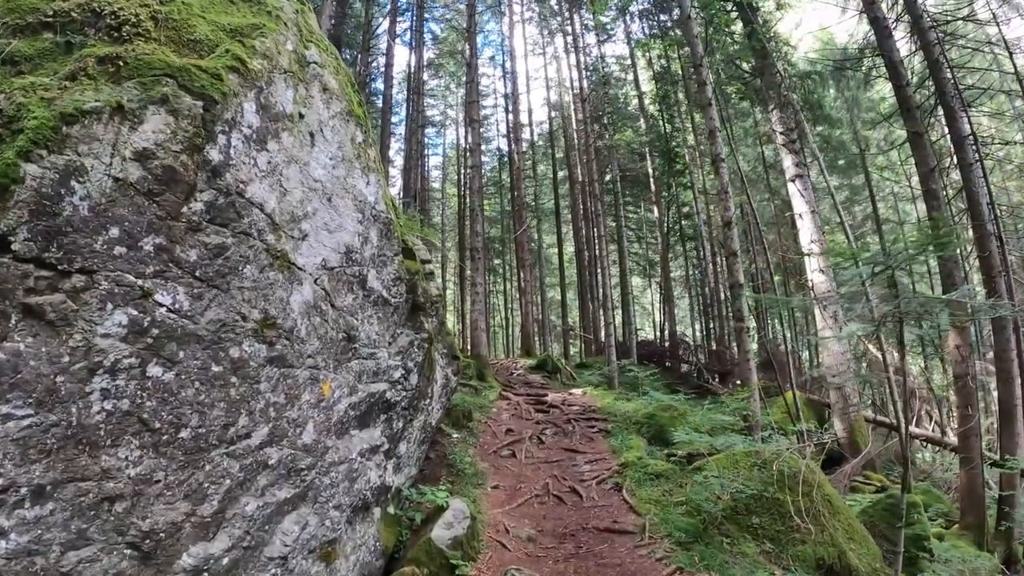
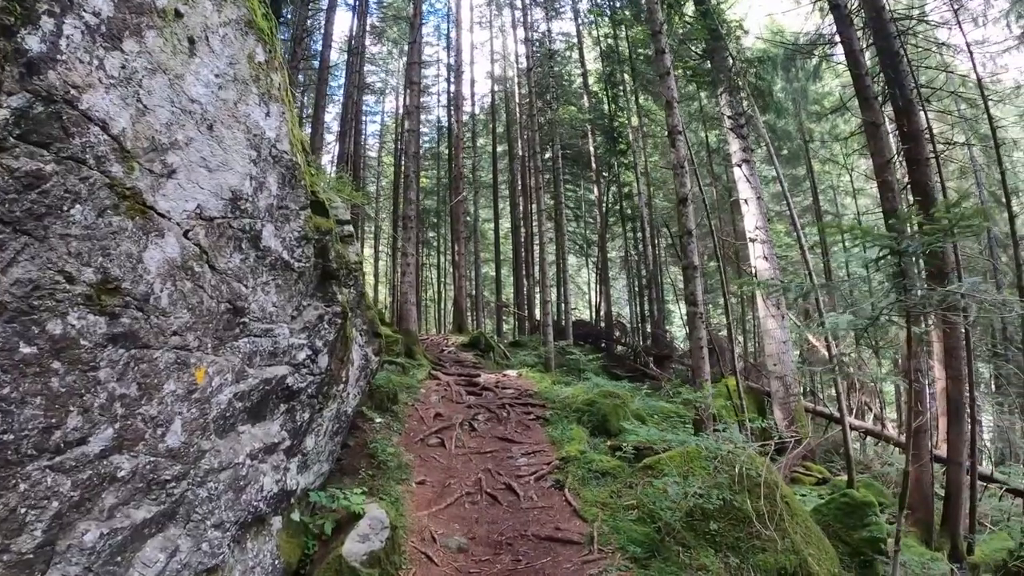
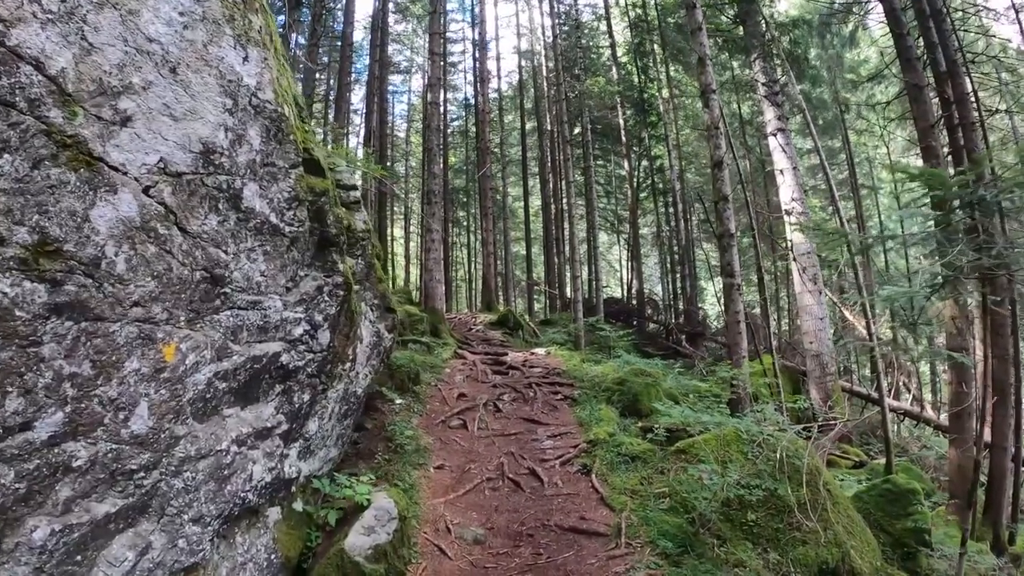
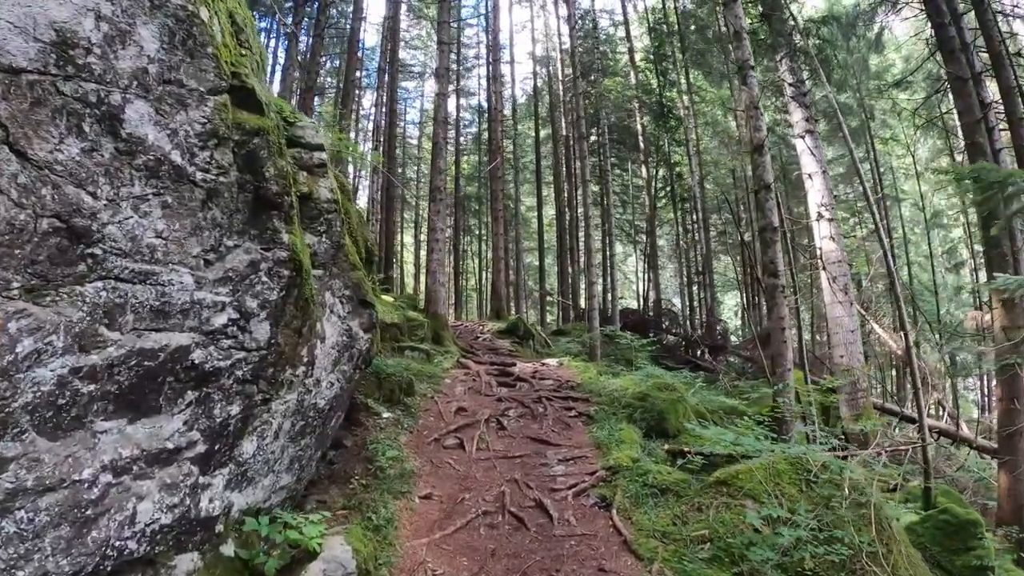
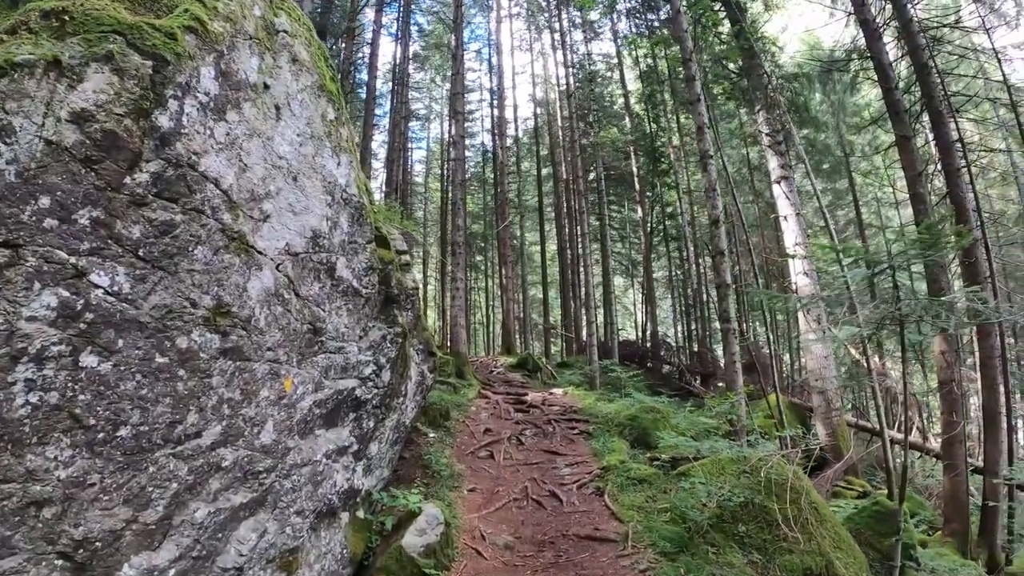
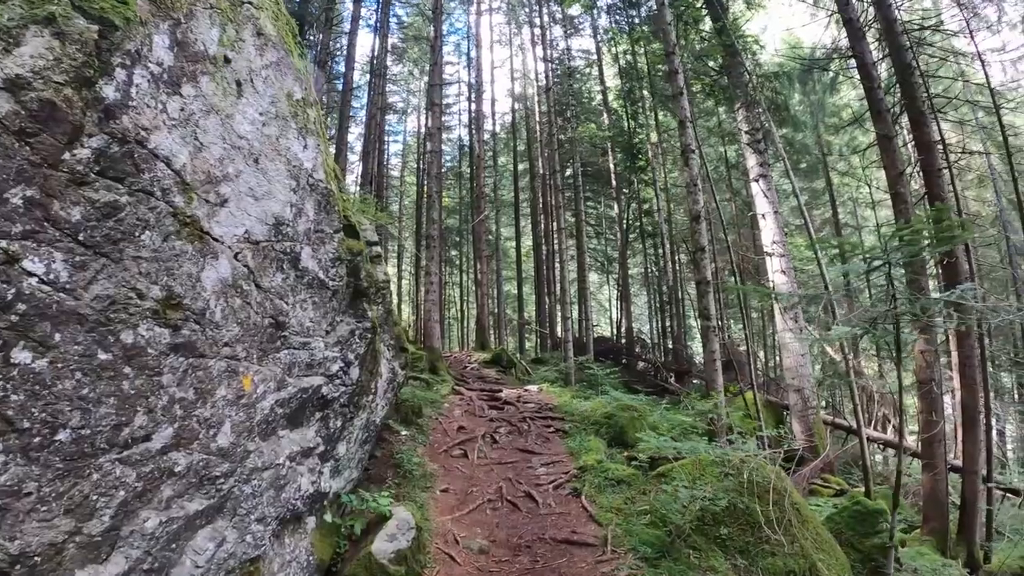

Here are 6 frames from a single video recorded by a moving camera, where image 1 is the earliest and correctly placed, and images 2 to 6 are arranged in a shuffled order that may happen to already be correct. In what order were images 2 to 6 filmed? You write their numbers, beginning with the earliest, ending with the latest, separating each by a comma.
5, 6, 2, 3, 4
